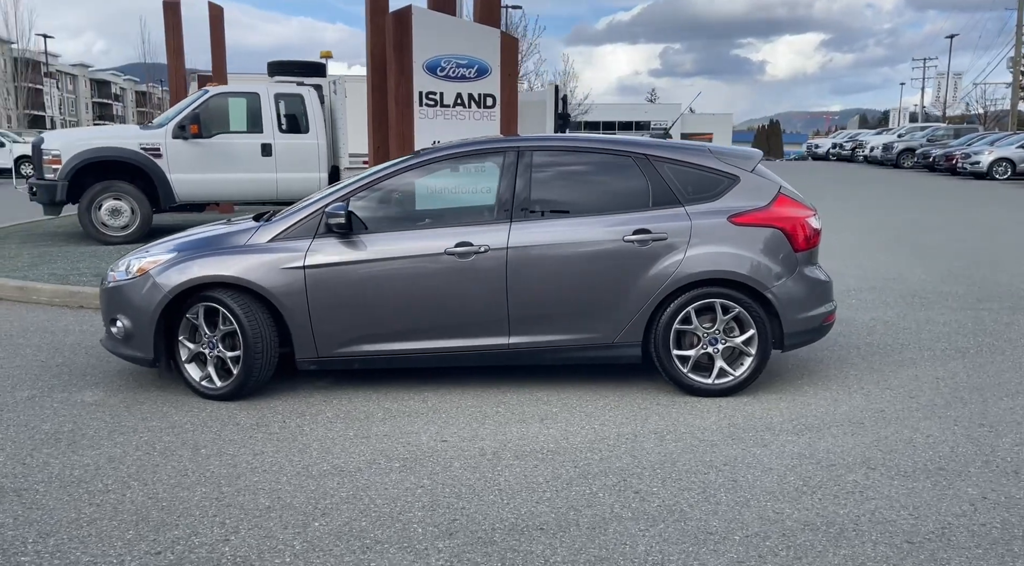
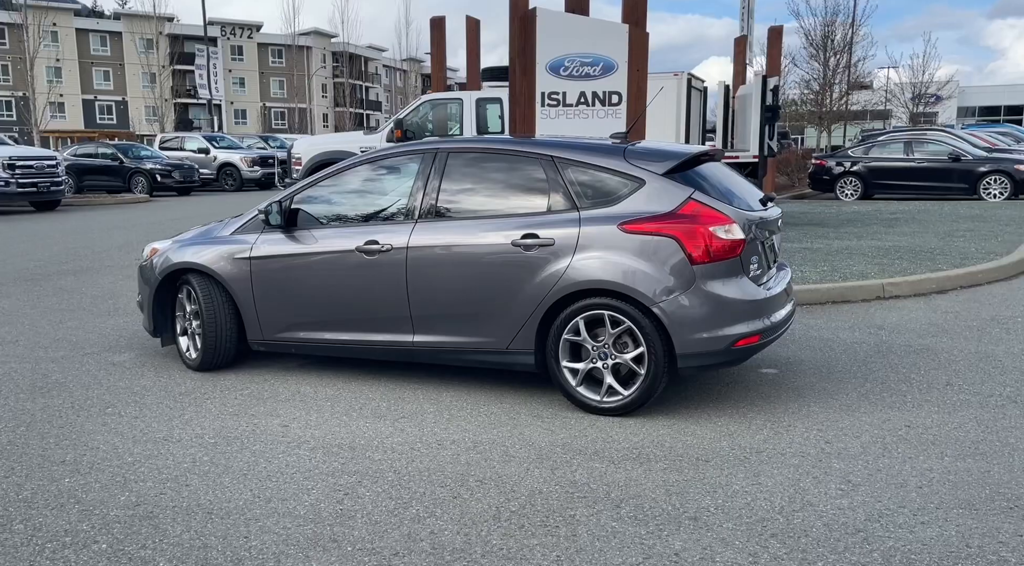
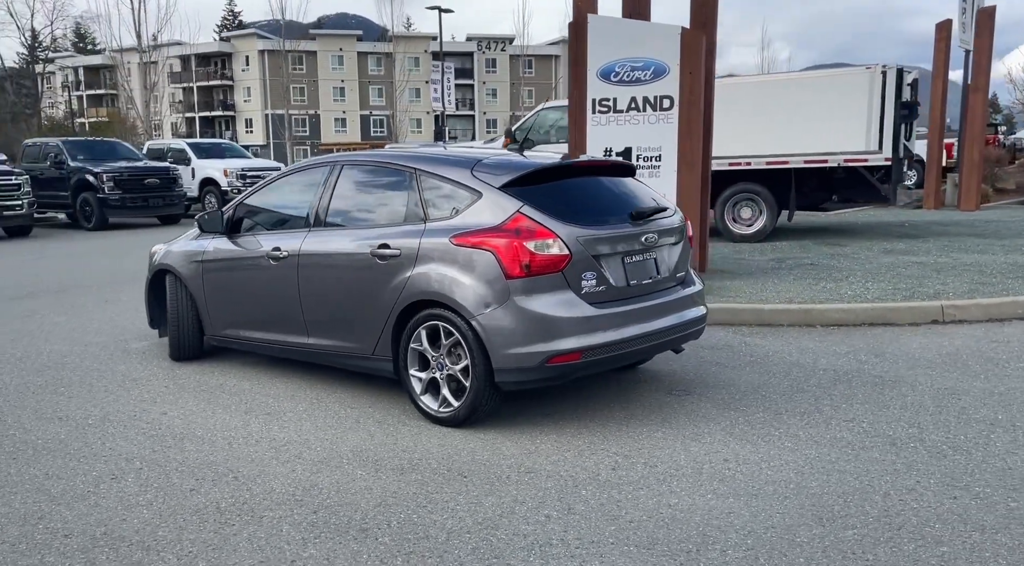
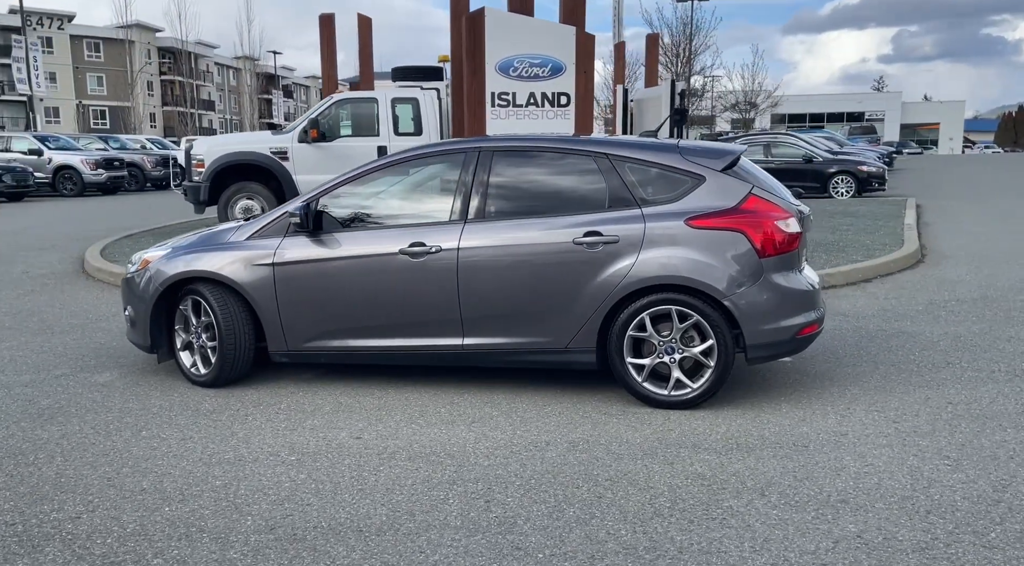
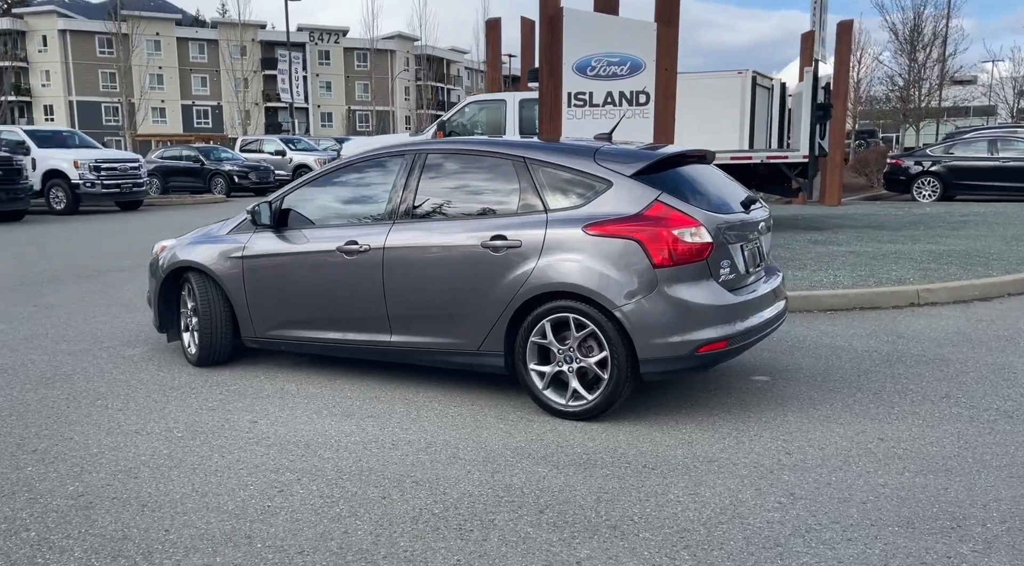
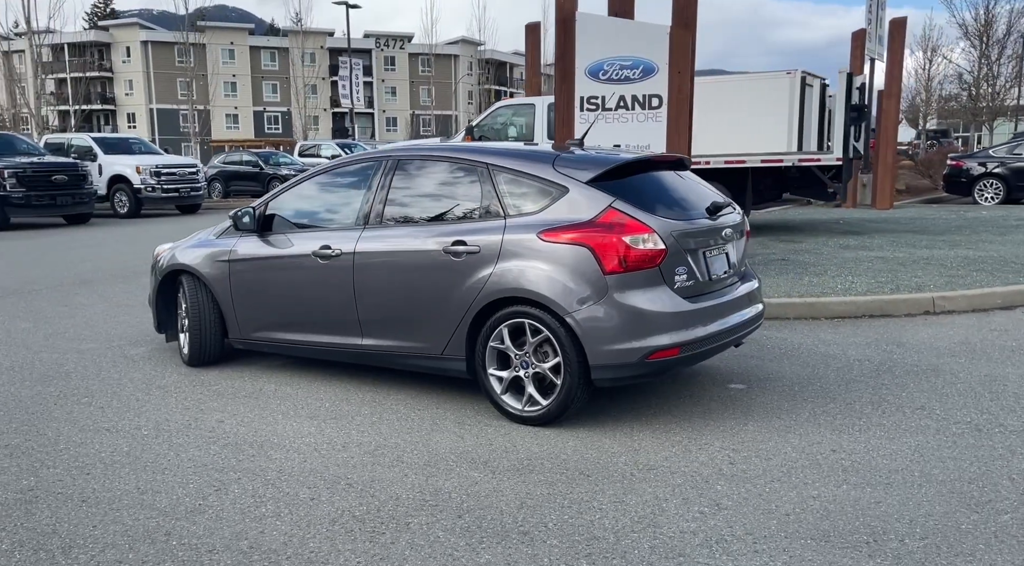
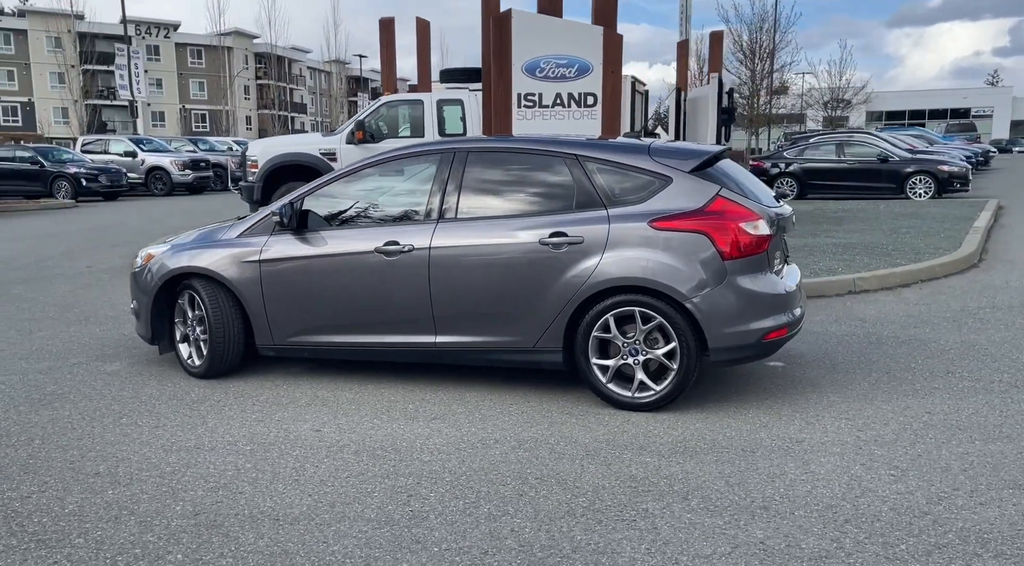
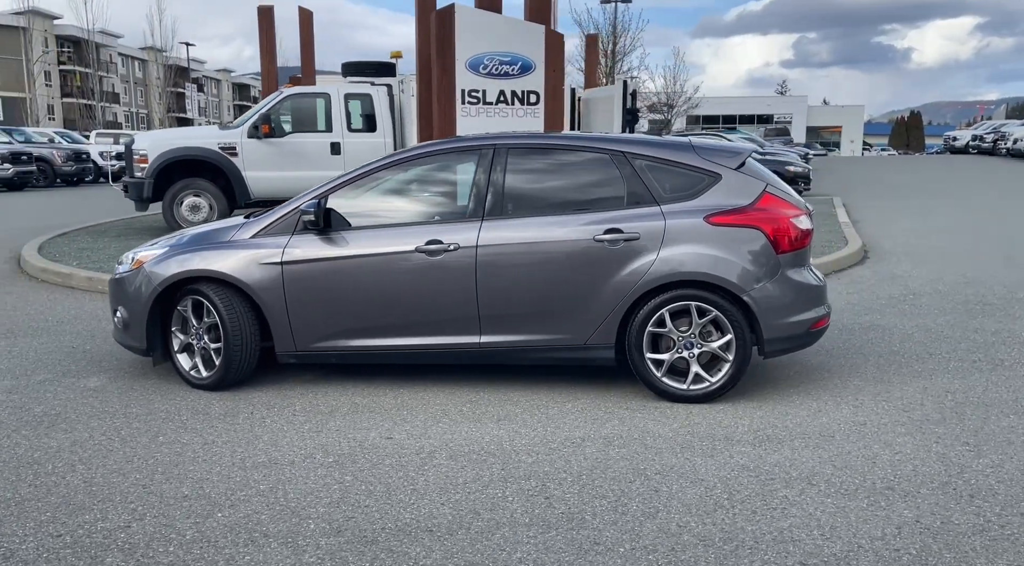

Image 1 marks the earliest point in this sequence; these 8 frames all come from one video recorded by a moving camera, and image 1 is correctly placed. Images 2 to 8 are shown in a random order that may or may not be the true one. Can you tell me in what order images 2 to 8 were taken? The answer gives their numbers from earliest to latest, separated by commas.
8, 4, 7, 2, 5, 6, 3
